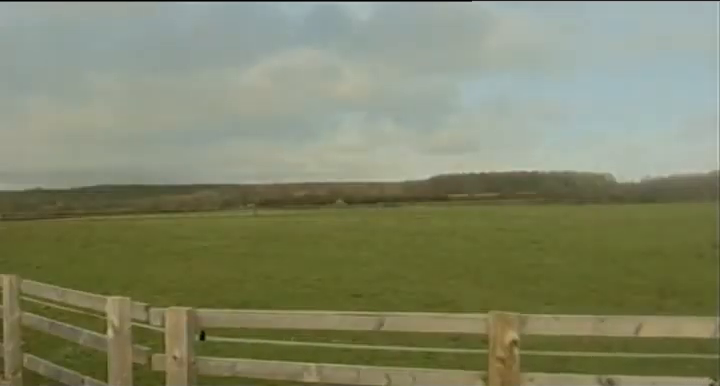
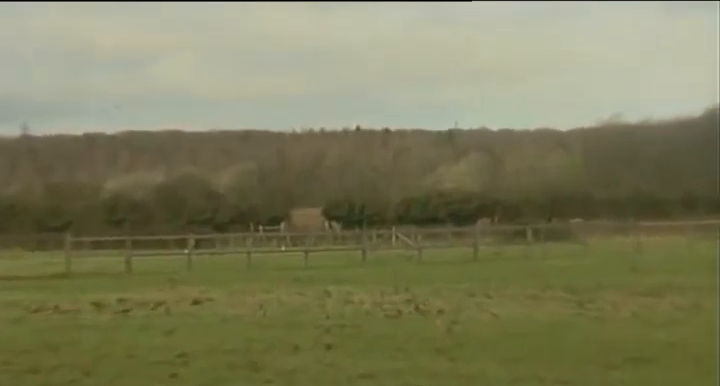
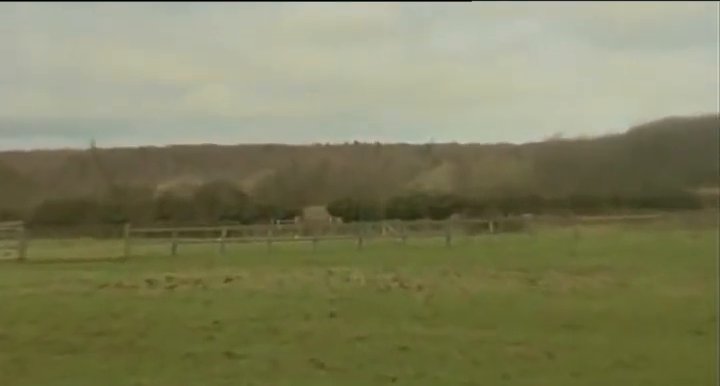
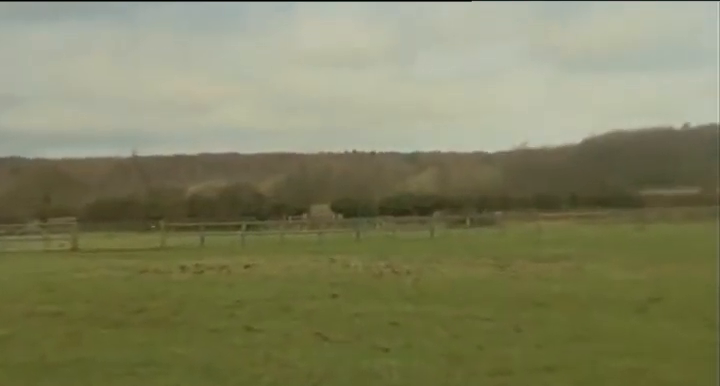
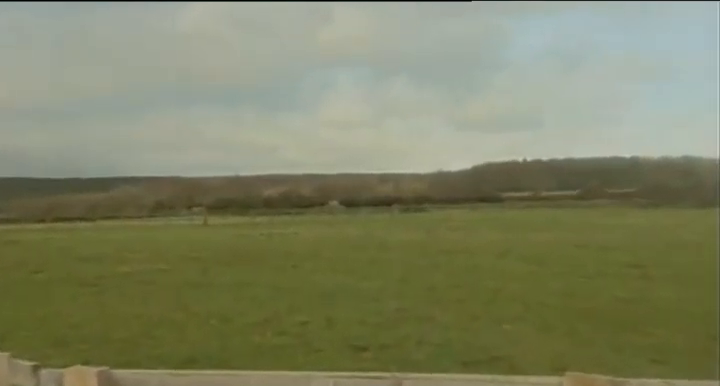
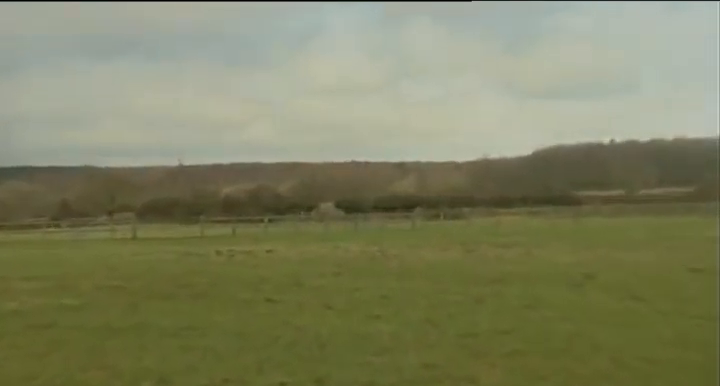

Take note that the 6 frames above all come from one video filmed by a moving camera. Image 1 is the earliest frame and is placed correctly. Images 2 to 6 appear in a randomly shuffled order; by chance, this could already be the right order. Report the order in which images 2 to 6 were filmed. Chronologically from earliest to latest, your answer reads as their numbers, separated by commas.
5, 6, 4, 3, 2
